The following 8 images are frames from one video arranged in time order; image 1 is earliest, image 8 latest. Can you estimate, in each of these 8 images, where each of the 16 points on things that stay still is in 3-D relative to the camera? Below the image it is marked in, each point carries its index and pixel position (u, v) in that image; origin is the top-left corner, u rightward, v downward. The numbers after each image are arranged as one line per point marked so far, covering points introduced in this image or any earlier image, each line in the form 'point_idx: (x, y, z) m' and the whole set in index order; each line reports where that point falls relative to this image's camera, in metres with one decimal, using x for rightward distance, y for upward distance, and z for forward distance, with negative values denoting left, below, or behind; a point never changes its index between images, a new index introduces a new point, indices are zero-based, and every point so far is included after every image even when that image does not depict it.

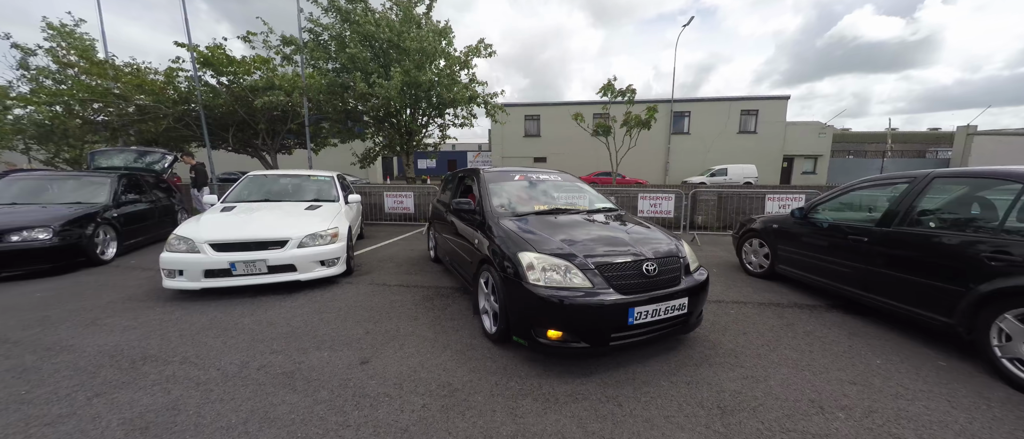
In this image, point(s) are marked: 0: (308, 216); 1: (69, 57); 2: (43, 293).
0: (-2.8, 0.0, +4.8) m
1: (-17.2, +6.2, +13.4) m
2: (-5.7, -0.9, +4.2) m
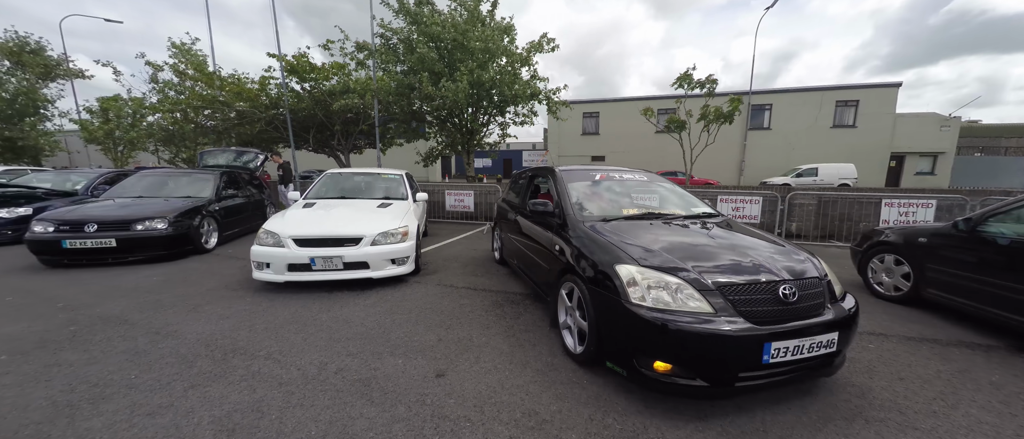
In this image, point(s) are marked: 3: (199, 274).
0: (-1.8, +0.1, +4.8) m
1: (-14.6, +6.6, +15.5) m
2: (-4.8, -0.8, +4.7) m
3: (-4.4, -0.8, +4.9) m
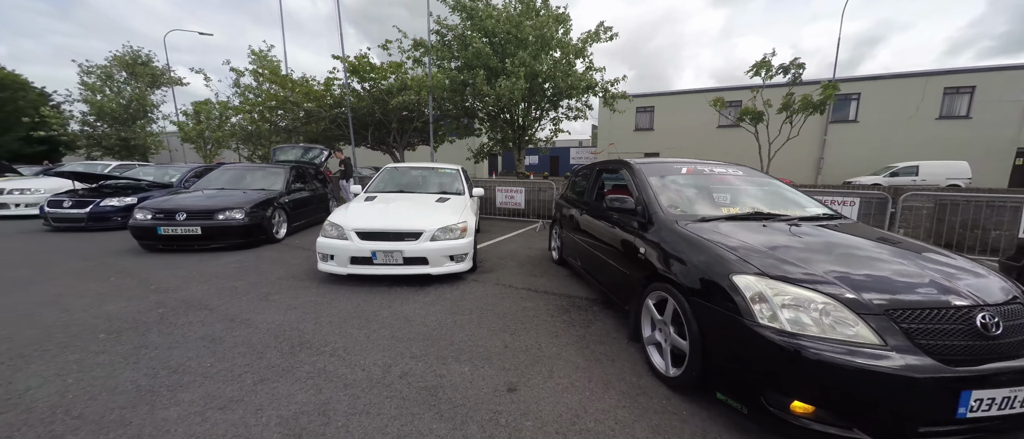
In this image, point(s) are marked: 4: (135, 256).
0: (-1.0, +0.2, +4.7) m
1: (-12.1, +7.0, +16.9) m
2: (-4.0, -0.7, +5.0) m
3: (-3.6, -0.6, +5.1) m
4: (-5.9, -0.6, +5.4) m
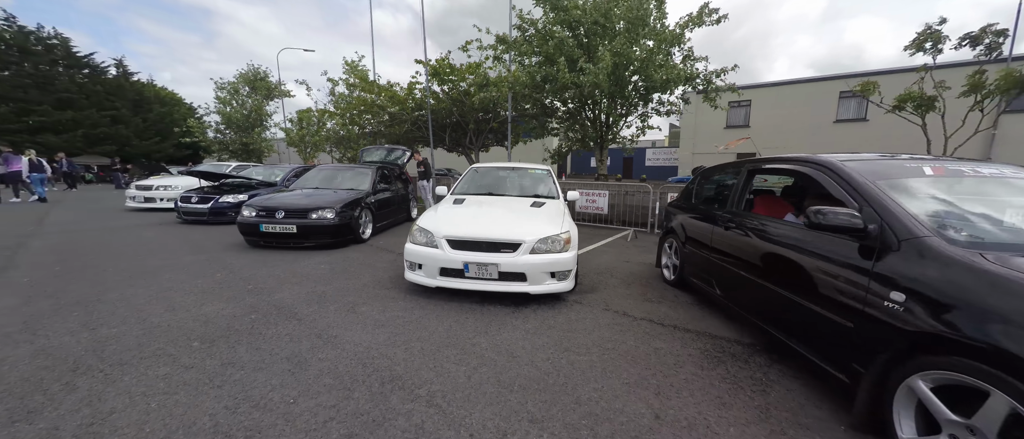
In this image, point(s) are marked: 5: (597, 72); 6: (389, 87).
0: (+0.3, +0.1, +4.0) m
1: (-8.2, +7.2, +18.1) m
2: (-2.6, -0.7, +4.9) m
3: (-2.2, -0.7, +4.9) m
4: (-4.5, -0.5, +5.6) m
5: (+2.4, +4.1, +9.8) m
6: (-5.3, +5.6, +14.7) m
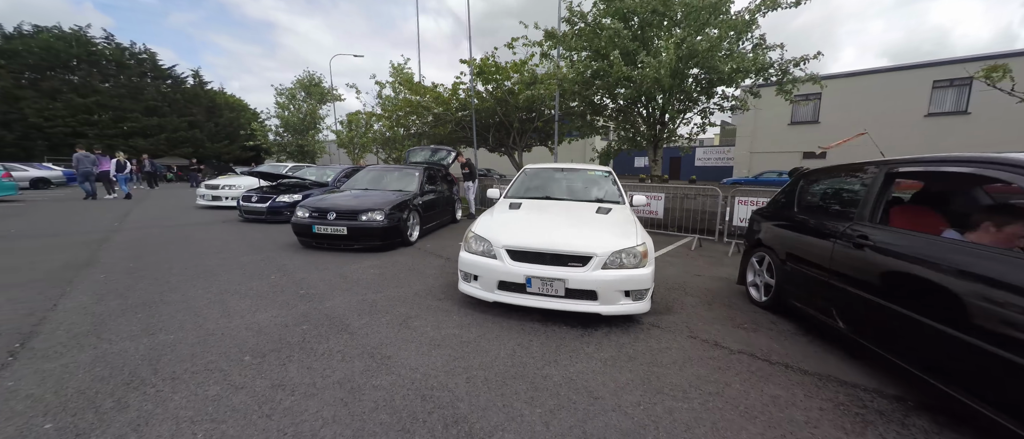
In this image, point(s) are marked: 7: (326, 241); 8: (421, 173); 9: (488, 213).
0: (+1.0, 0.0, +3.6) m
1: (-5.9, +7.2, +18.4) m
2: (-1.9, -0.7, +4.7) m
3: (-1.4, -0.7, +4.7) m
4: (-3.6, -0.5, +5.7) m
5: (+3.7, +3.9, +9.0) m
6: (-3.3, +5.6, +14.7) m
7: (-3.1, -0.3, +5.7) m
8: (-2.1, +1.1, +7.9) m
9: (-0.3, +0.1, +3.9) m
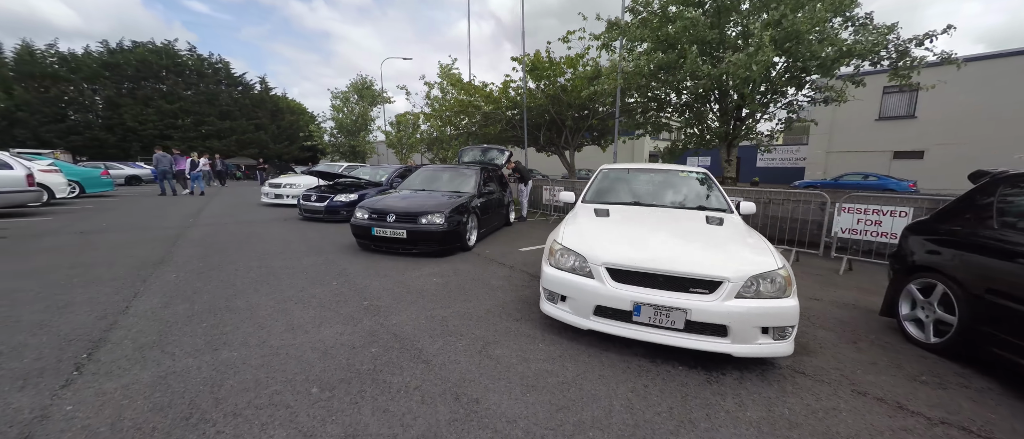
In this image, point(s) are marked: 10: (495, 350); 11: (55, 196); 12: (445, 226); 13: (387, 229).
0: (+1.8, -0.1, +2.9) m
1: (-3.3, +7.2, +18.4) m
2: (-0.9, -0.8, +4.3) m
3: (-0.5, -0.8, +4.3) m
4: (-2.5, -0.5, +5.5) m
5: (+5.2, +3.8, +8.0) m
6: (-1.2, +5.6, +14.4) m
7: (-2.0, -0.4, +5.4) m
8: (-0.8, +1.0, +7.5) m
9: (+0.6, 0.0, +3.4) m
10: (-0.1, -1.0, +2.6) m
11: (-13.6, +0.7, +10.3) m
12: (-1.0, -0.1, +5.3) m
13: (-1.9, -0.1, +5.3) m
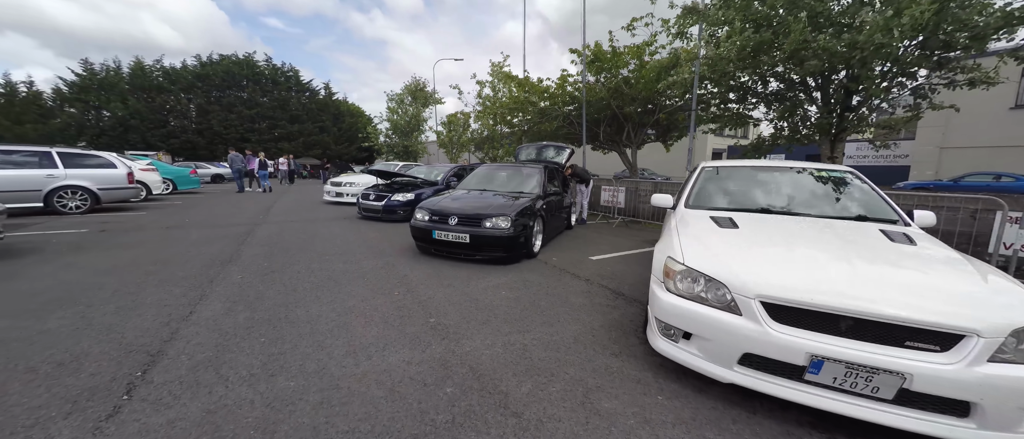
0: (+2.5, -0.2, +2.0) m
1: (-0.4, +7.2, +18.1) m
2: (0.0, -0.8, +3.8) m
3: (+0.4, -0.8, +3.7) m
4: (-1.5, -0.6, +5.1) m
5: (+6.6, +3.6, +6.7) m
6: (+1.1, +5.5, +13.9) m
7: (-1.0, -0.4, +5.0) m
8: (+0.6, +0.9, +7.0) m
9: (+1.4, -0.1, +2.7) m
10: (+0.5, -1.1, +2.0) m
11: (-11.8, +0.9, +11.3) m
12: (0.0, -0.1, +4.8) m
13: (-0.9, -0.2, +4.9) m
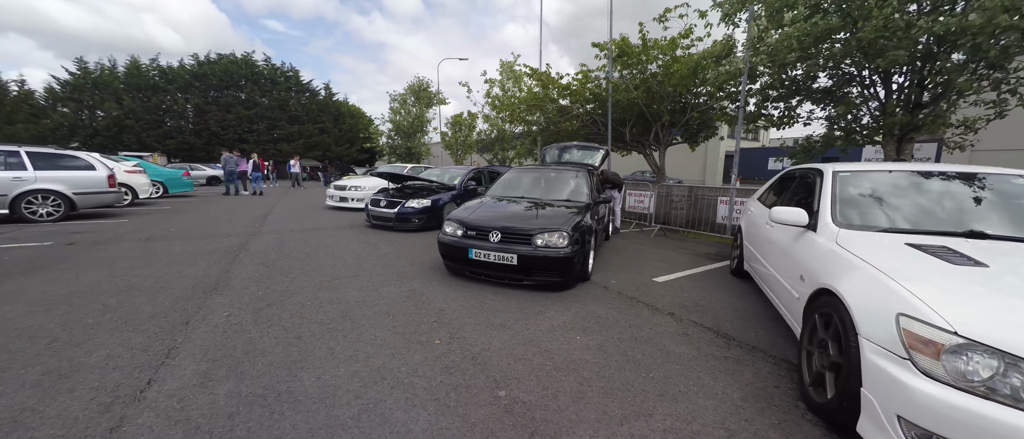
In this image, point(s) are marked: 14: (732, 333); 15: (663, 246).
0: (+3.1, -0.4, +1.1) m
1: (+0.2, +6.9, +17.2) m
2: (+0.6, -1.0, +2.8) m
3: (+1.0, -1.0, +2.7) m
4: (-0.9, -0.7, +4.2) m
5: (+7.2, +3.4, +5.8) m
6: (+1.7, +5.3, +13.0) m
7: (-0.3, -0.6, +4.1) m
8: (+1.2, +0.8, +6.0) m
9: (+2.0, -0.3, +1.7) m
10: (+1.2, -1.2, +1.1) m
11: (-11.2, +0.7, +10.3) m
12: (+0.6, -0.3, +3.9) m
13: (-0.3, -0.4, +3.9) m
14: (+2.0, -1.0, +3.1) m
15: (+3.0, -0.5, +6.9) m
